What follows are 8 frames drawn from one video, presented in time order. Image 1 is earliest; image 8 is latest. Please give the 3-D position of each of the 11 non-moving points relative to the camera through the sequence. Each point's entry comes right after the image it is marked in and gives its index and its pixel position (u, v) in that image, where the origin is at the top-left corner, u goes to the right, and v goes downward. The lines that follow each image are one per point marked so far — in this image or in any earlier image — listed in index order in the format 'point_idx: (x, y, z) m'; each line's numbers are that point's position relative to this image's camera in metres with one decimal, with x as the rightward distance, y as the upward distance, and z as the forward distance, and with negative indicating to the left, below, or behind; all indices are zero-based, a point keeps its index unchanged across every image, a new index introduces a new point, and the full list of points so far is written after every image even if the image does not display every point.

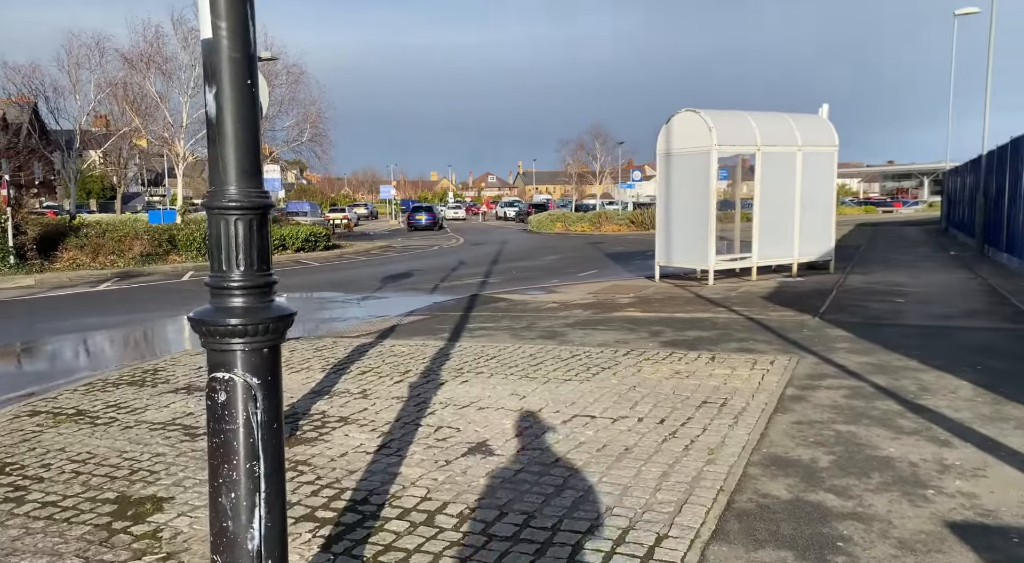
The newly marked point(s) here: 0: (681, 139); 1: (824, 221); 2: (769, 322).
0: (+3.2, +2.7, +16.0) m
1: (+6.2, +1.2, +16.9) m
2: (+3.0, -0.5, +10.2) m
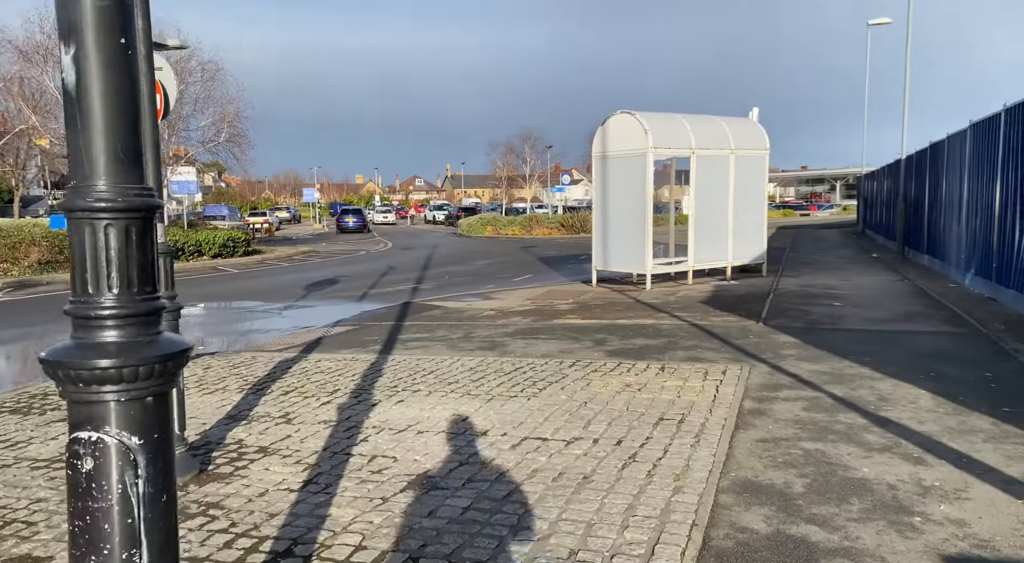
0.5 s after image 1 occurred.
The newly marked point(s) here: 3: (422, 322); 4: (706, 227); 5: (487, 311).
0: (+1.9, +2.6, +15.7) m
1: (+4.8, +1.1, +16.8) m
2: (+2.3, -0.5, +9.9) m
3: (-1.3, -0.6, +12.6) m
4: (+3.6, +1.0, +16.0) m
5: (-0.4, -0.5, +13.3) m
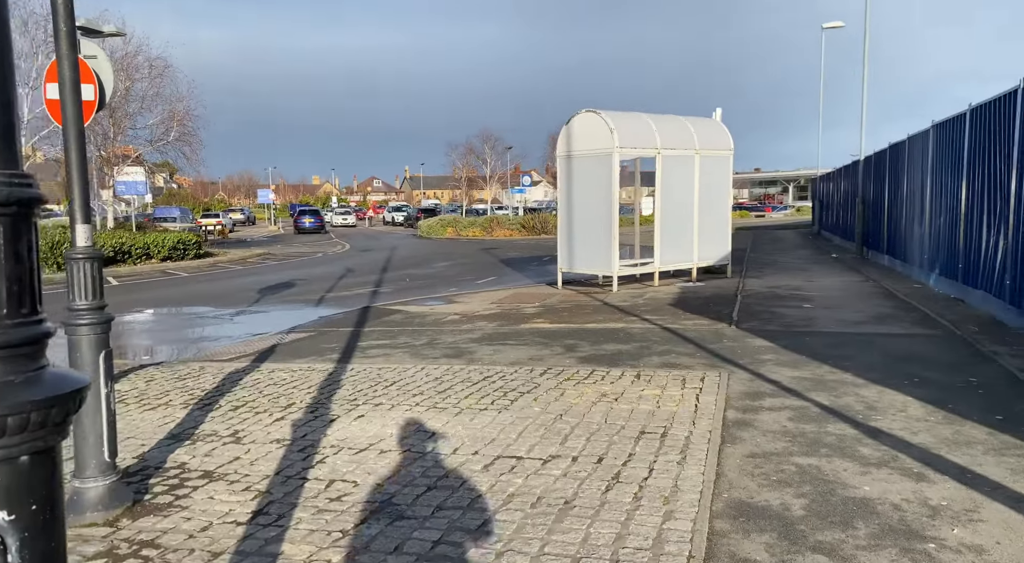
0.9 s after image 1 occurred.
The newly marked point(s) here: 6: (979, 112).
0: (+1.2, +2.5, +15.3) m
1: (+4.1, +1.1, +16.6) m
2: (+1.9, -0.6, +9.5) m
3: (-1.8, -0.7, +12.1) m
4: (+2.9, +1.0, +15.7) m
5: (-0.9, -0.5, +12.8) m
6: (+6.6, +2.4, +12.1) m
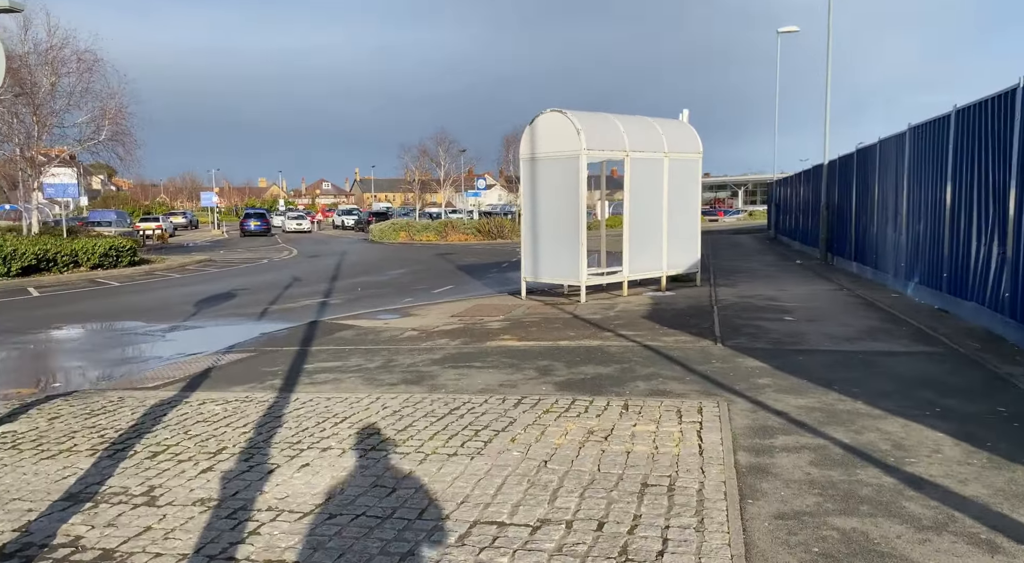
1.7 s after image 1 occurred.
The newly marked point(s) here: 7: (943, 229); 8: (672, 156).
0: (+0.5, +2.4, +14.4) m
1: (+3.4, +0.9, +15.9) m
2: (+1.6, -0.7, +8.7) m
3: (-2.3, -0.9, +11.0) m
4: (+2.2, +0.8, +14.9) m
5: (-1.4, -0.7, +11.8) m
6: (+6.1, +2.2, +11.5) m
7: (+6.1, +0.7, +12.1) m
8: (+2.8, +2.2, +15.2) m
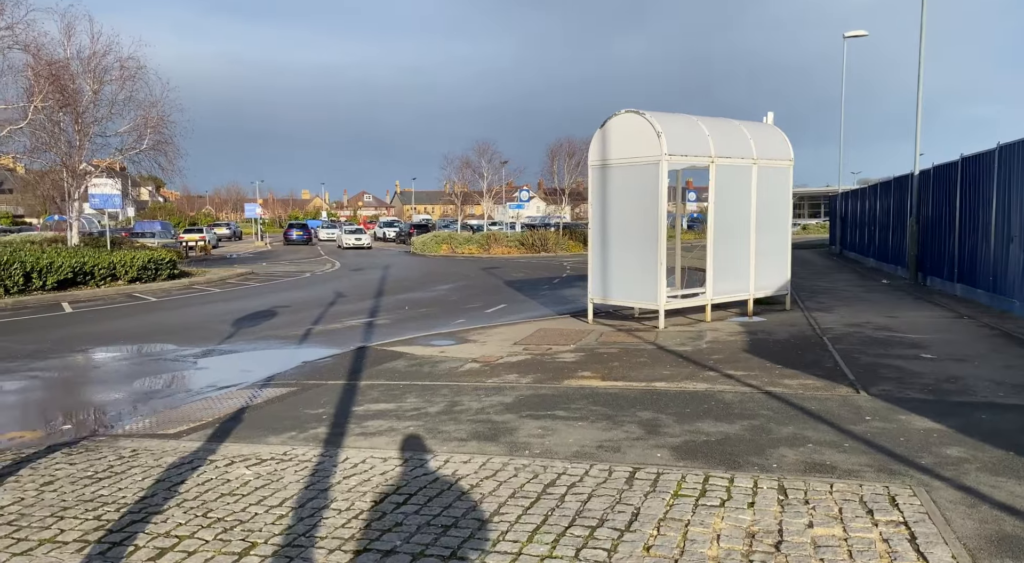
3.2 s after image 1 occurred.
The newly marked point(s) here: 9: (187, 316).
0: (+1.6, +2.0, +12.9) m
1: (+4.5, +0.5, +14.2) m
2: (+2.4, -1.0, +7.0) m
3: (-1.4, -1.1, +9.5) m
4: (+3.3, +0.4, +13.2) m
5: (-0.5, -1.0, +10.3) m
6: (+7.0, +1.9, +9.6) m
7: (+7.0, +0.4, +10.2) m
8: (+3.9, +1.9, +13.5) m
9: (-7.2, -0.7, +19.0) m
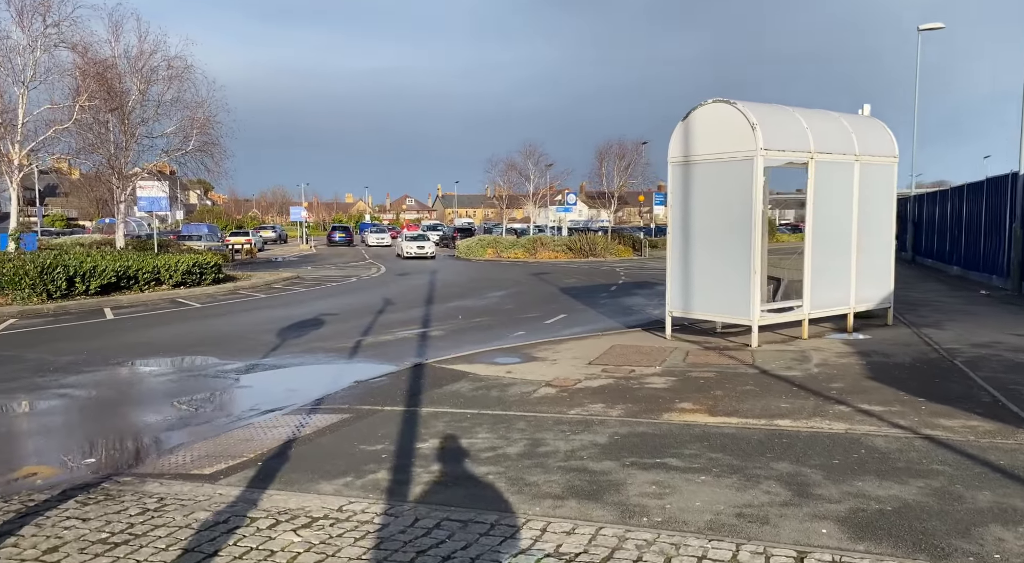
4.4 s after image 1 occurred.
0: (+2.6, +1.9, +11.5) m
1: (+5.5, +0.3, +12.6) m
2: (+3.0, -1.1, +5.6) m
3: (-0.6, -1.3, +8.3) m
4: (+4.3, +0.3, +11.8) m
5: (+0.3, -1.1, +9.0) m
6: (+7.8, +1.7, +8.0) m
7: (+7.9, +0.2, +8.6) m
8: (+4.9, +1.7, +12.0) m
9: (-5.9, -0.9, +18.0) m
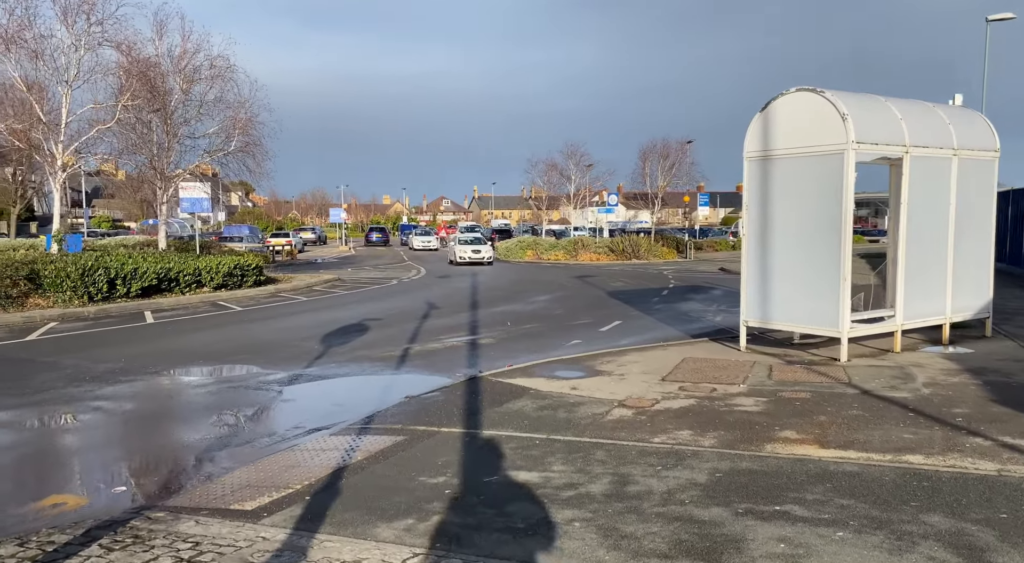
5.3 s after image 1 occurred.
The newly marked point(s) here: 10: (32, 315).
0: (+3.4, +1.8, +10.5) m
1: (+6.3, +0.2, +11.5) m
2: (+3.6, -1.2, +4.6) m
3: (0.0, -1.3, +7.4) m
4: (+5.1, +0.2, +10.7) m
5: (+1.0, -1.2, +8.1) m
6: (+8.4, +1.6, +6.8) m
7: (+8.5, +0.1, +7.4) m
8: (+5.7, +1.6, +10.9) m
9: (-4.8, -0.9, +17.4) m
10: (-10.2, -0.7, +18.2) m
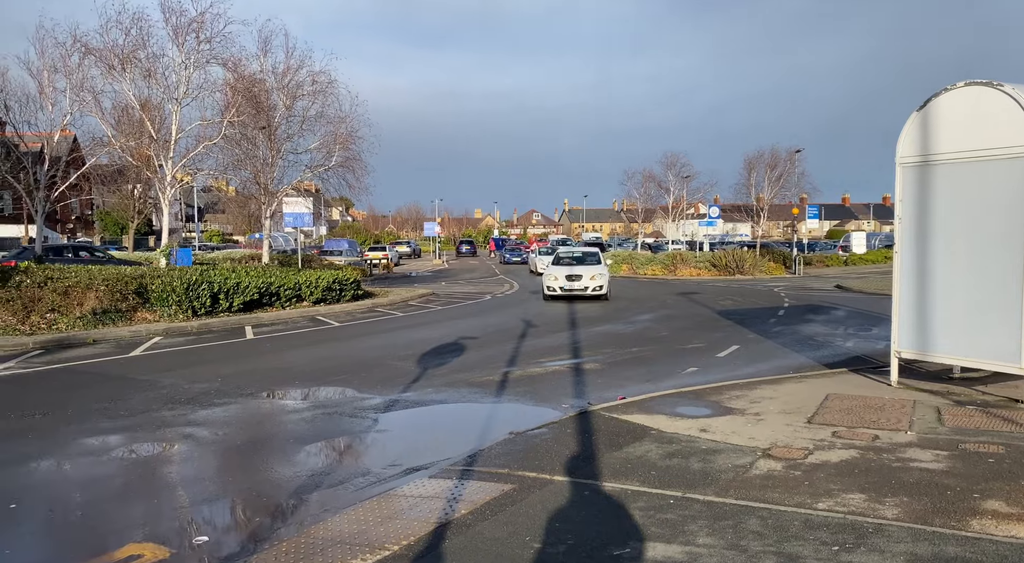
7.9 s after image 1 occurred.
0: (+4.7, +1.5, +9.0) m
1: (+7.7, -0.1, +9.7) m
2: (+4.2, -1.4, +3.1) m
3: (+1.0, -1.6, +6.3) m
4: (+6.3, -0.1, +9.0) m
5: (+2.0, -1.4, +6.8) m
6: (+9.3, +1.4, +4.8) m
7: (+9.4, -0.1, +5.3) m
8: (+7.0, +1.3, +9.2) m
9: (-2.8, -1.3, +16.7) m
10: (-8.0, -1.0, +18.2) m
